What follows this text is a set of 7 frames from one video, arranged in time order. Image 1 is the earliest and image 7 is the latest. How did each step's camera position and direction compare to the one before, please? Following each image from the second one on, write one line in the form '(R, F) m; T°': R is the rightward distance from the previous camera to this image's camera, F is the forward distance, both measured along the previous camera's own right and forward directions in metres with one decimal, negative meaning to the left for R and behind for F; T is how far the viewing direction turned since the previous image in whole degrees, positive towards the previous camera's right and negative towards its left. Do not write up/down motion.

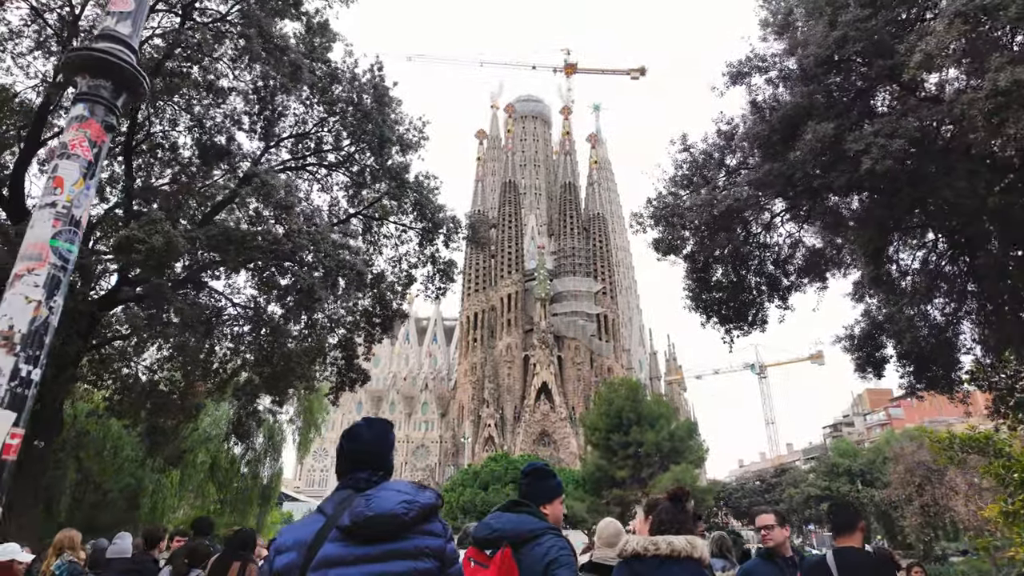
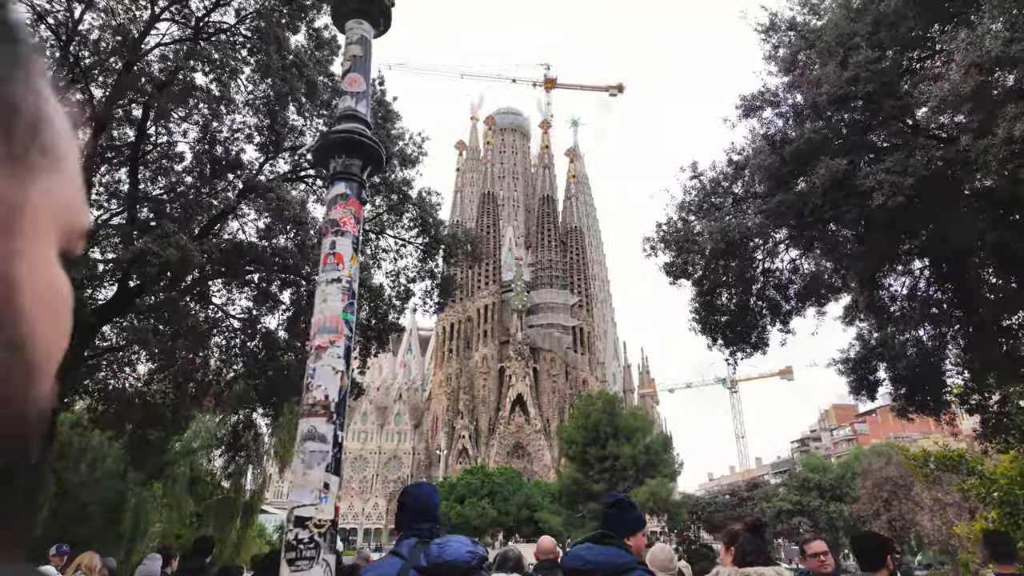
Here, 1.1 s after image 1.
(-0.5, -0.1) m; +2°
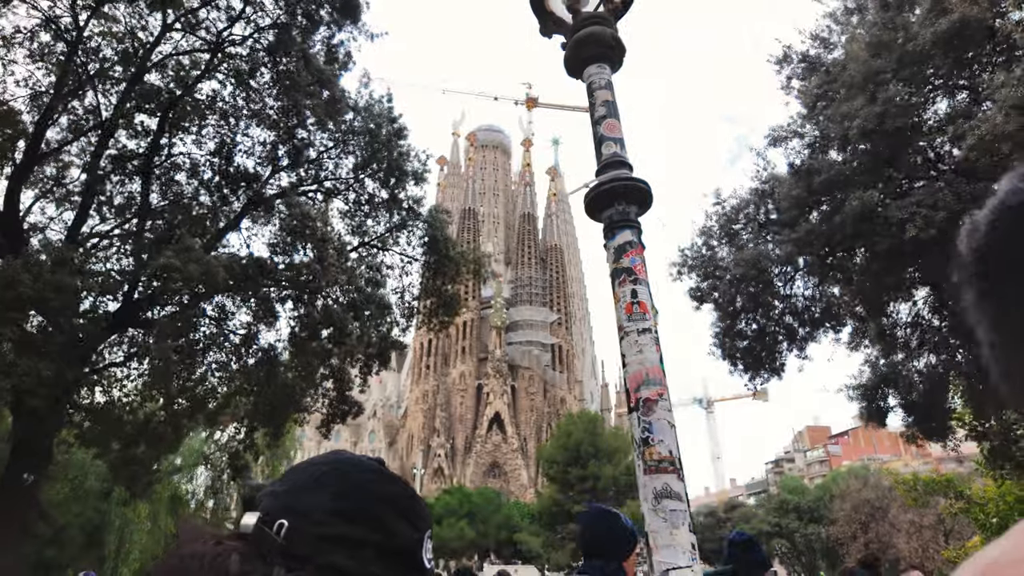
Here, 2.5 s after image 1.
(-0.6, 0.0) m; +2°
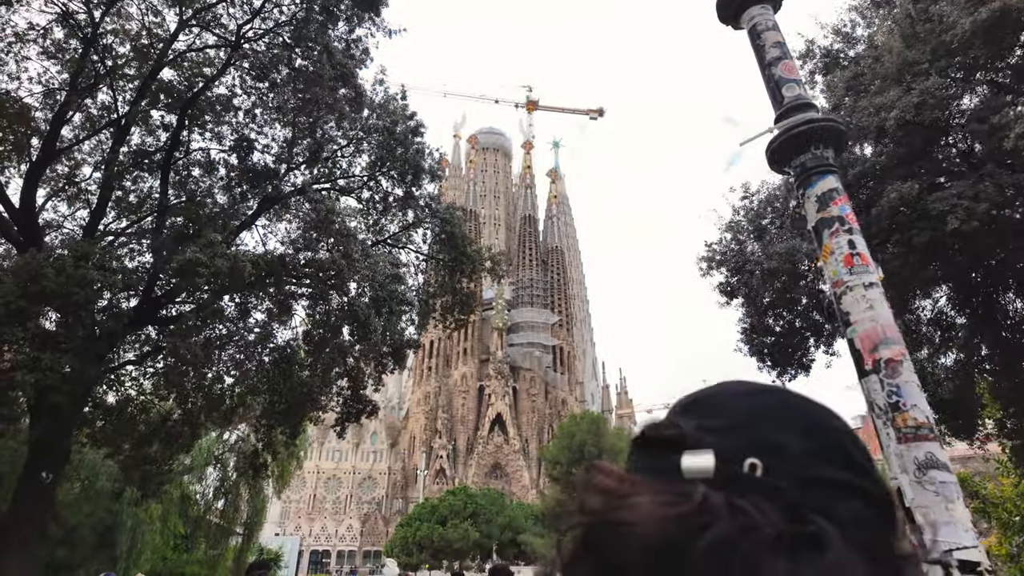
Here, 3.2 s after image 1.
(-0.4, +0.1) m; 0°
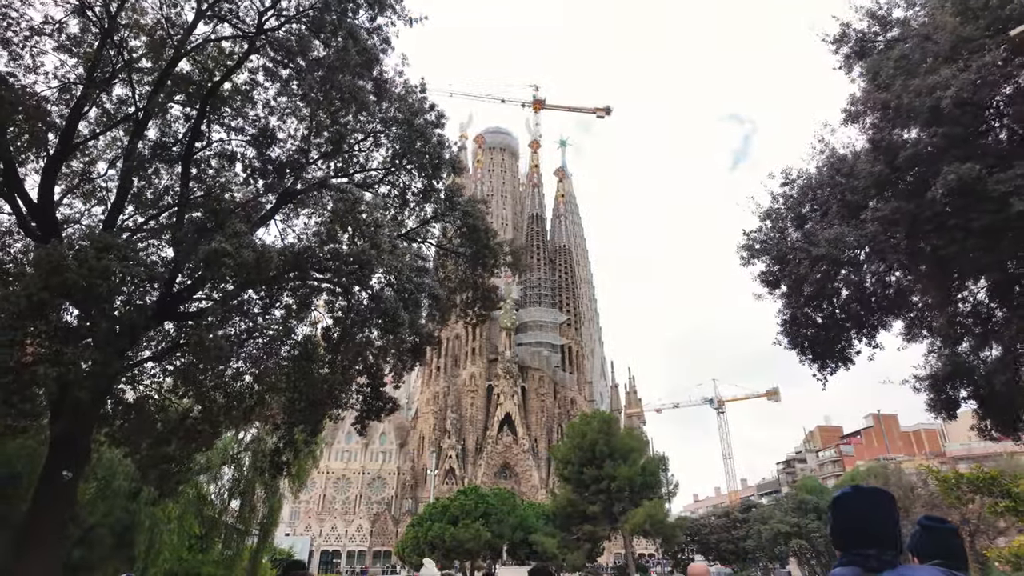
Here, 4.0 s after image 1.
(-0.3, +0.2) m; -1°
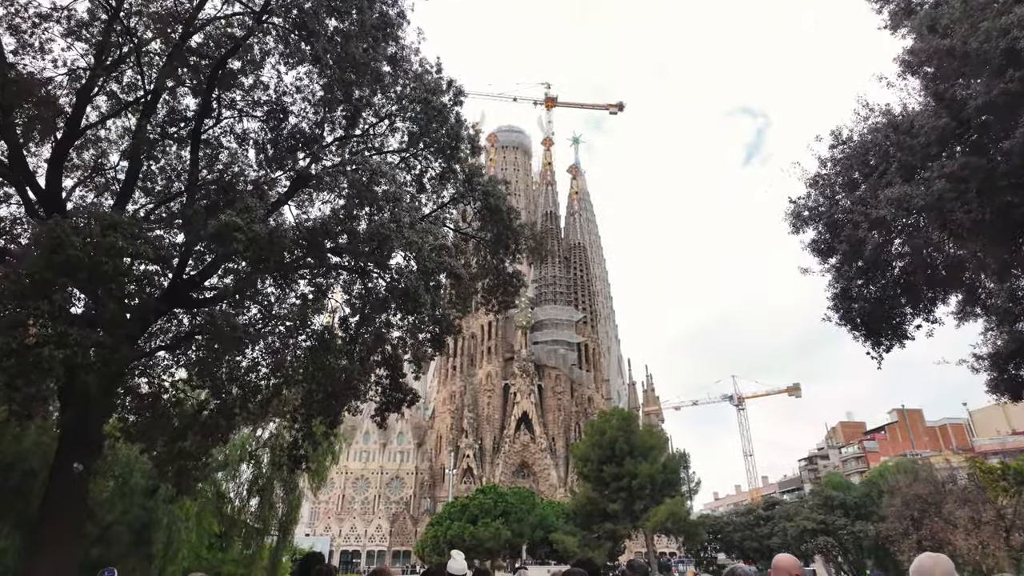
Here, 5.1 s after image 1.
(-0.2, +0.5) m; -1°
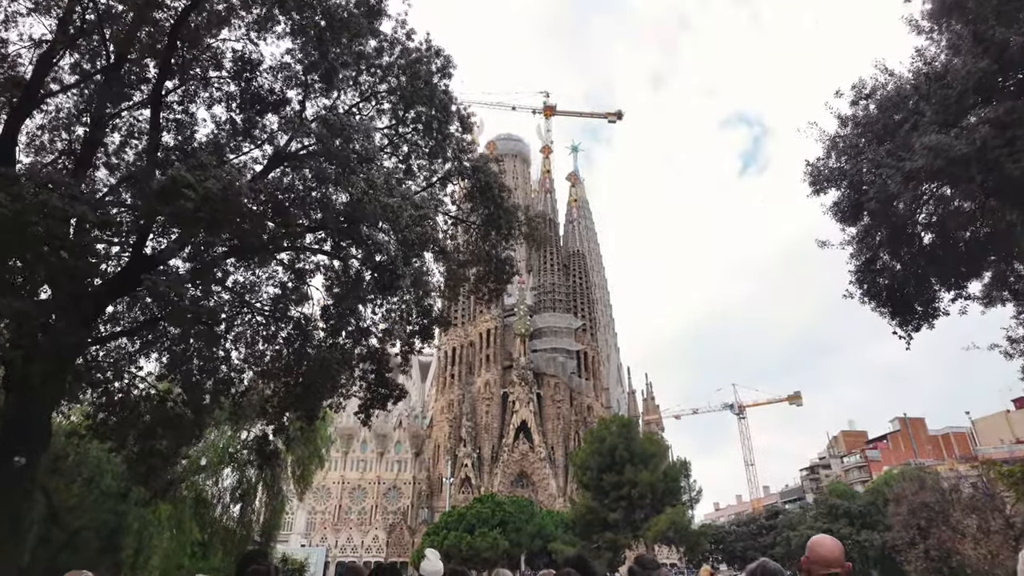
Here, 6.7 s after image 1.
(+0.1, +0.7) m; 0°
